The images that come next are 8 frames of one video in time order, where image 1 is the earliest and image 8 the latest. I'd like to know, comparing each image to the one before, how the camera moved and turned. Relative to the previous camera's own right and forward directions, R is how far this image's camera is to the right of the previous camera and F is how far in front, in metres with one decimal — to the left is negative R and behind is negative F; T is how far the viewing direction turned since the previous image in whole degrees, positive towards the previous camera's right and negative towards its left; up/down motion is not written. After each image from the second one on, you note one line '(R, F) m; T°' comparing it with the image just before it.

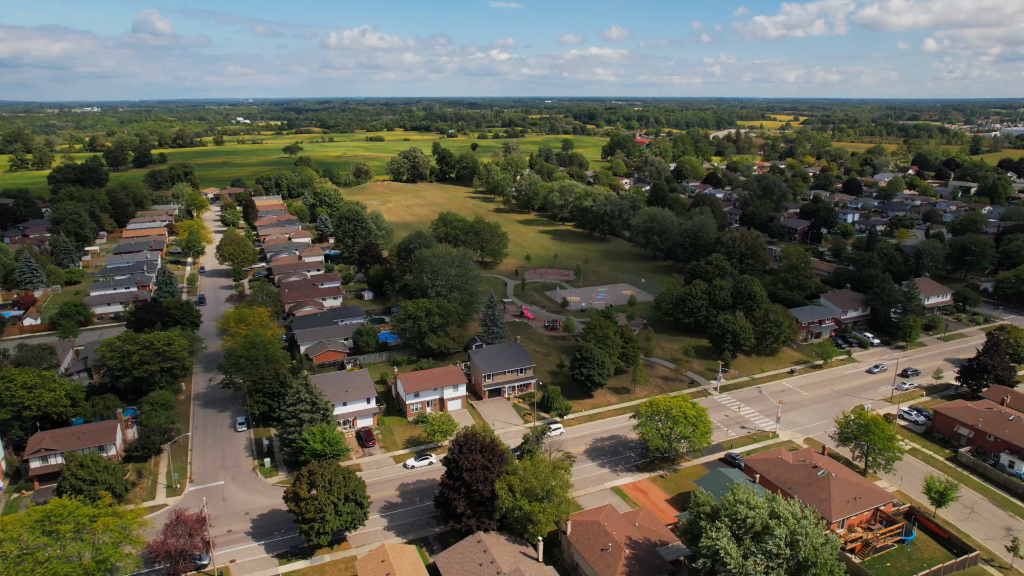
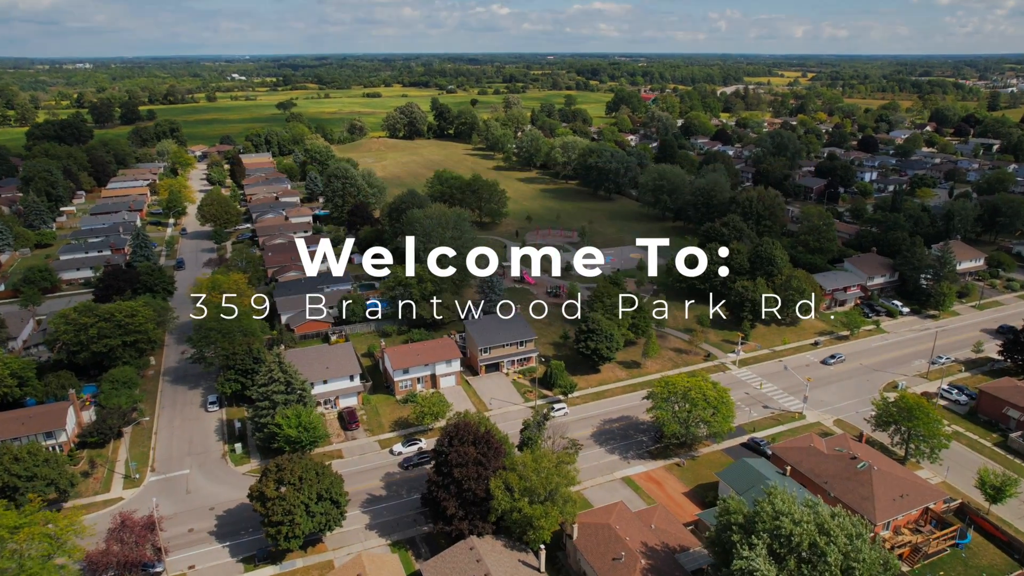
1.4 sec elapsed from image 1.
(+0.2, +6.1) m; 0°
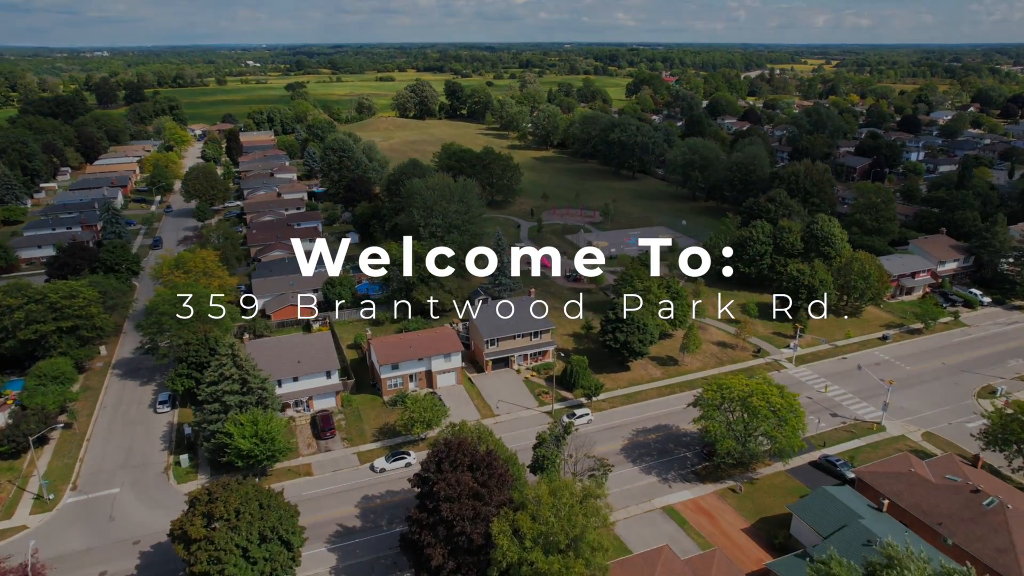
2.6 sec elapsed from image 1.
(+0.2, +9.6) m; -1°
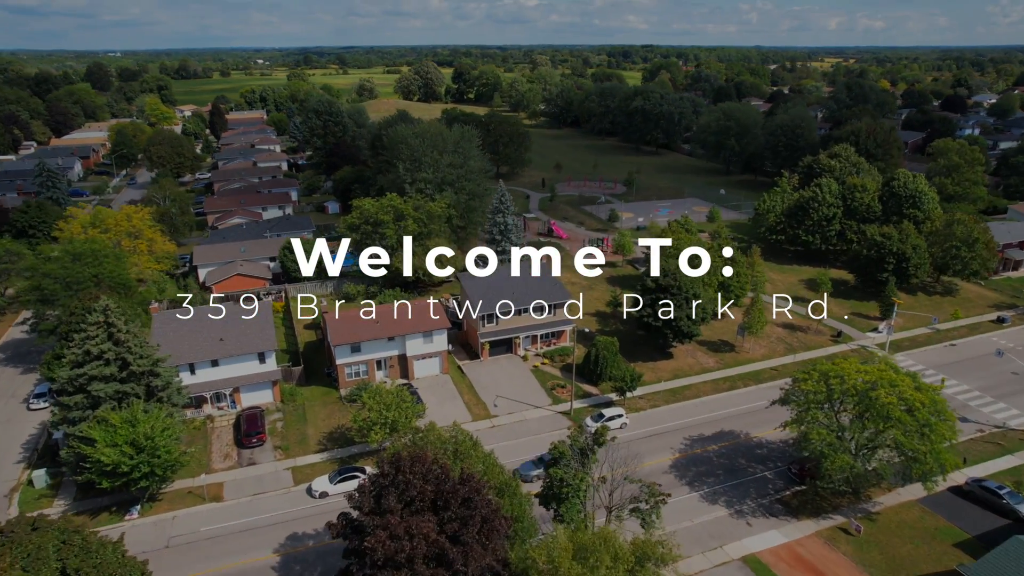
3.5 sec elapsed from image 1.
(+0.3, +12.0) m; -1°
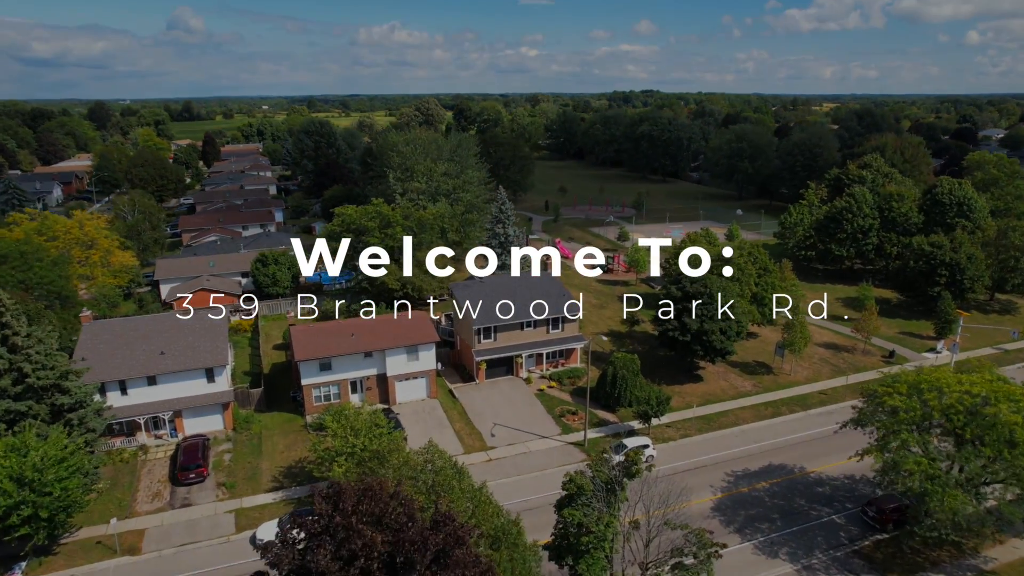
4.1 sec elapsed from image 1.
(0.0, +5.3) m; 0°
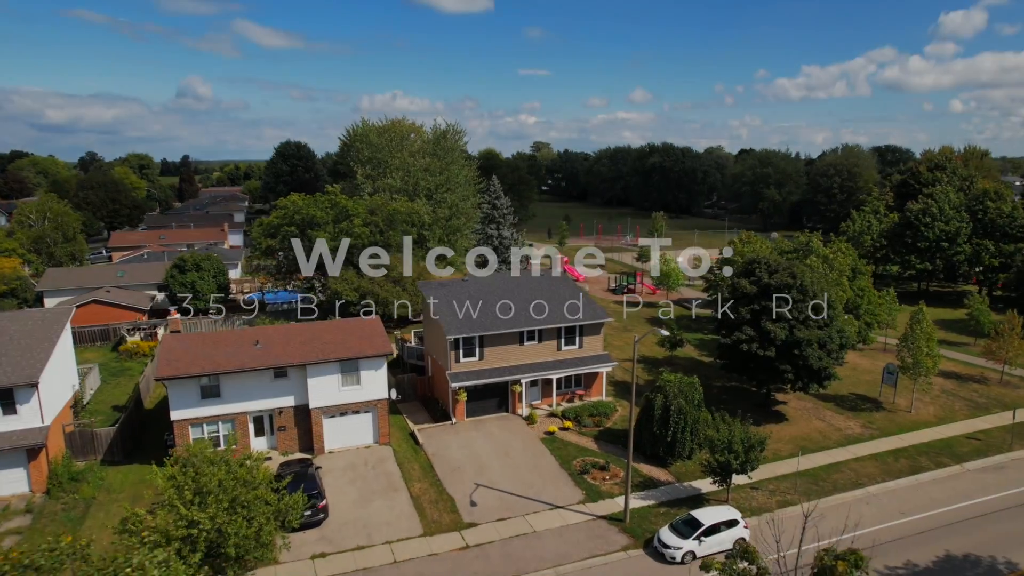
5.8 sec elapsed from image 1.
(+0.1, +9.9) m; 0°
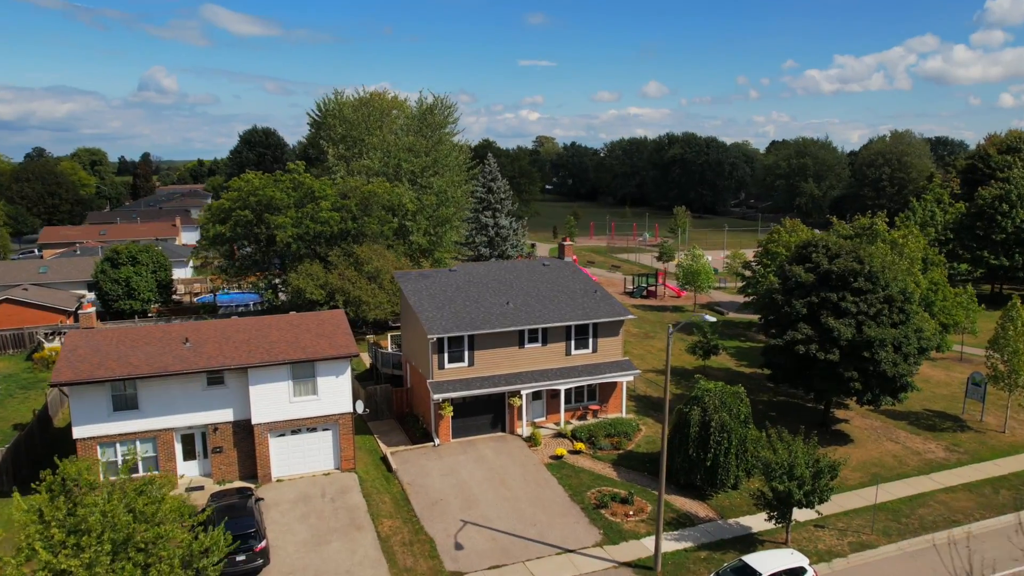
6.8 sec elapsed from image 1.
(+0.4, +3.8) m; -1°
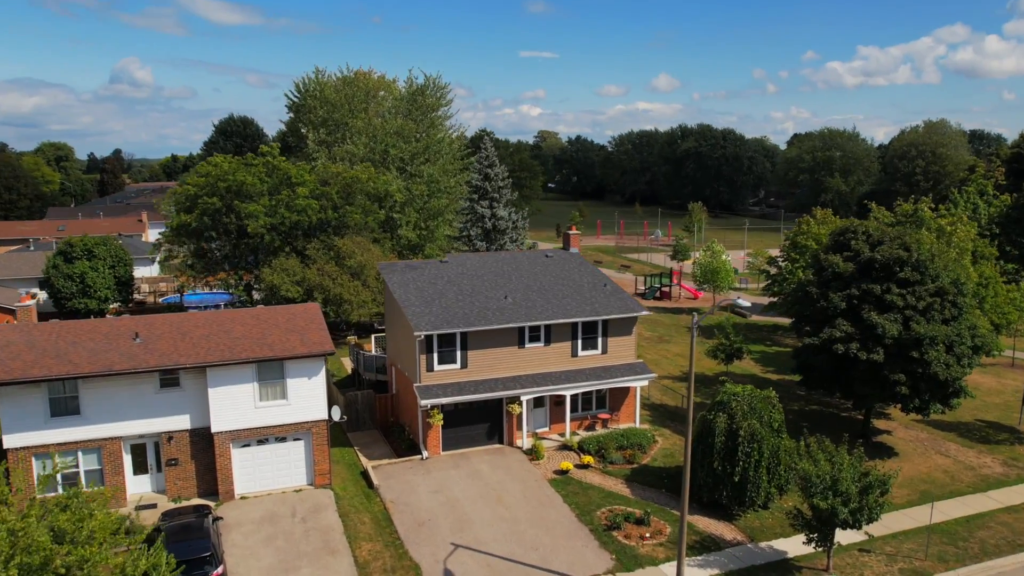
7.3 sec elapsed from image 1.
(+0.2, +1.8) m; -1°
